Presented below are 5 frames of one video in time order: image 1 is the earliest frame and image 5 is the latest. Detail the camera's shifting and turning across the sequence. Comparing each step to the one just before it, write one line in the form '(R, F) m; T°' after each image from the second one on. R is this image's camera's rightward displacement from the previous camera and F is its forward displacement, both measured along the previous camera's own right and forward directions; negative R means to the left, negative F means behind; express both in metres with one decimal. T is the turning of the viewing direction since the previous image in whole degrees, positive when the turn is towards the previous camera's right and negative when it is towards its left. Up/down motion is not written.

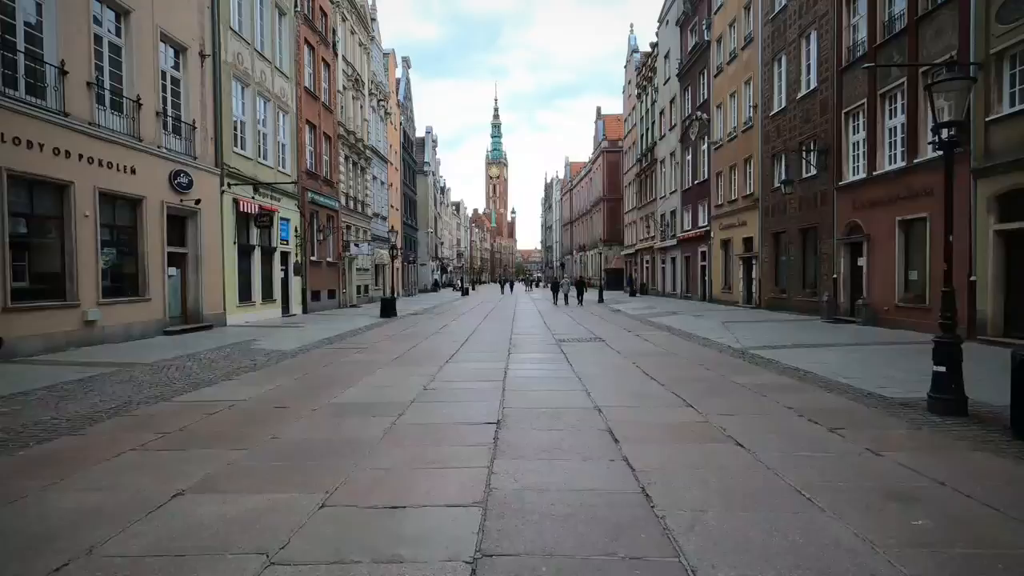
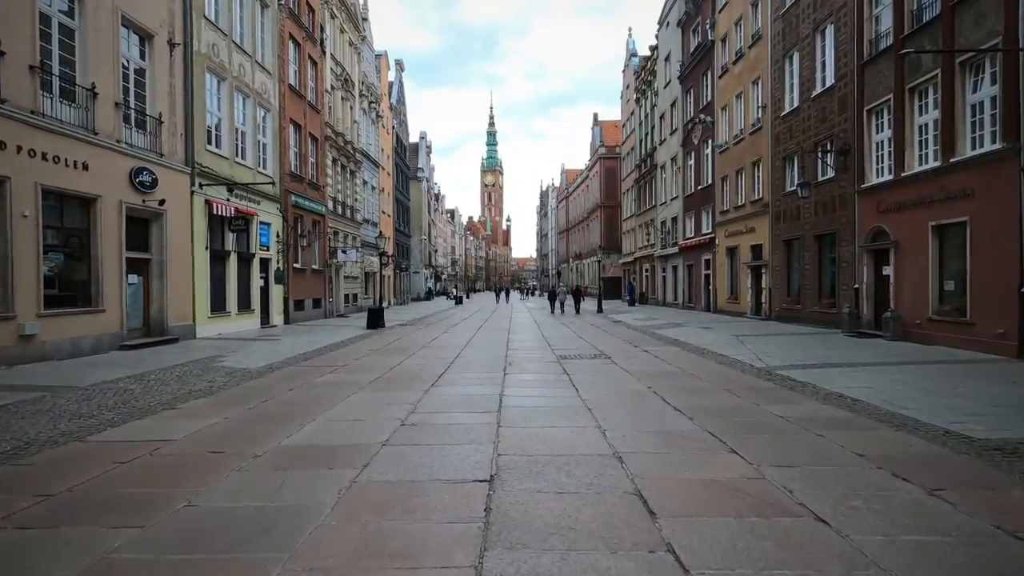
(0.0, +1.6) m; +1°
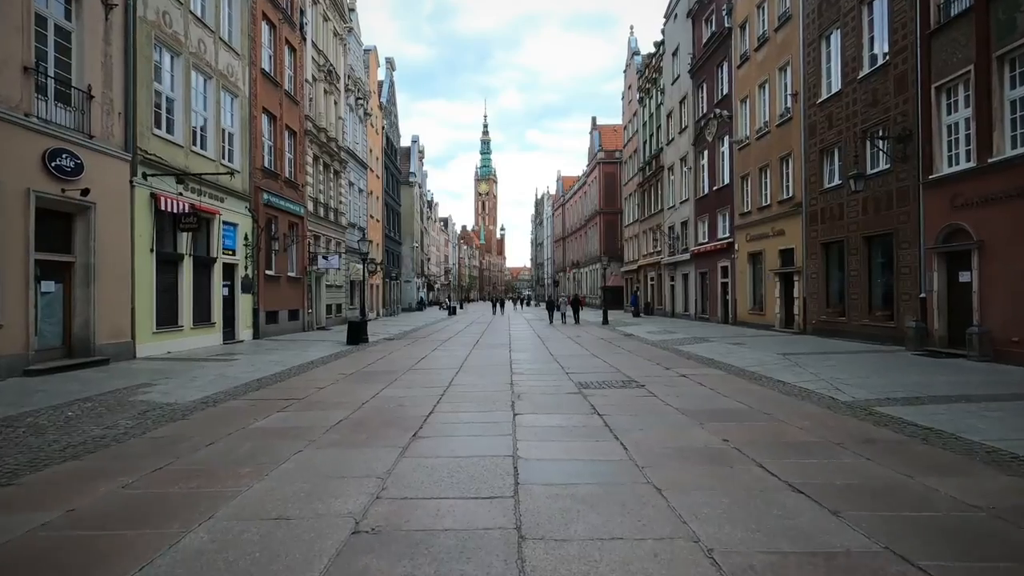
(-0.3, +3.1) m; +1°
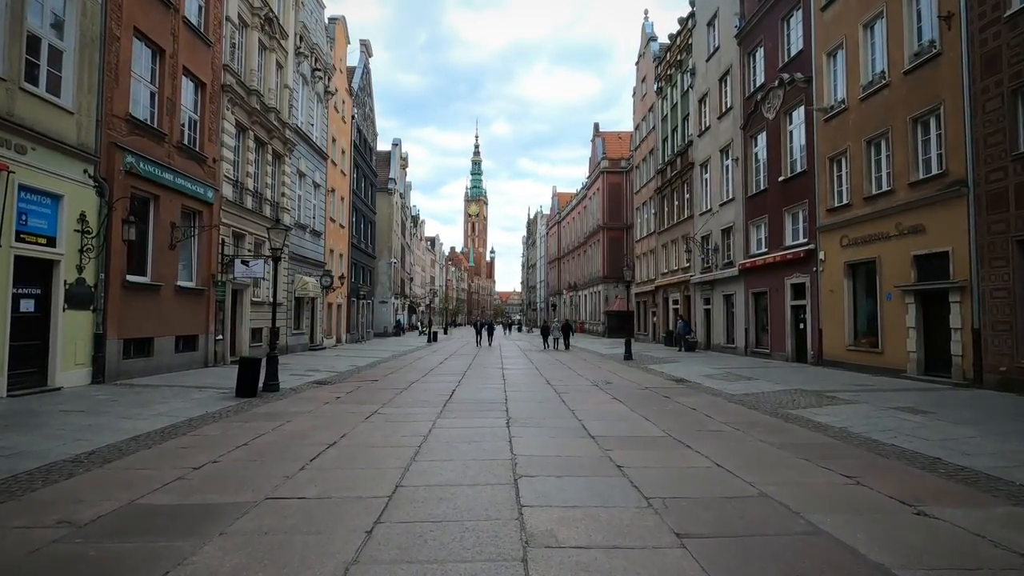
(-0.2, +8.6) m; +1°
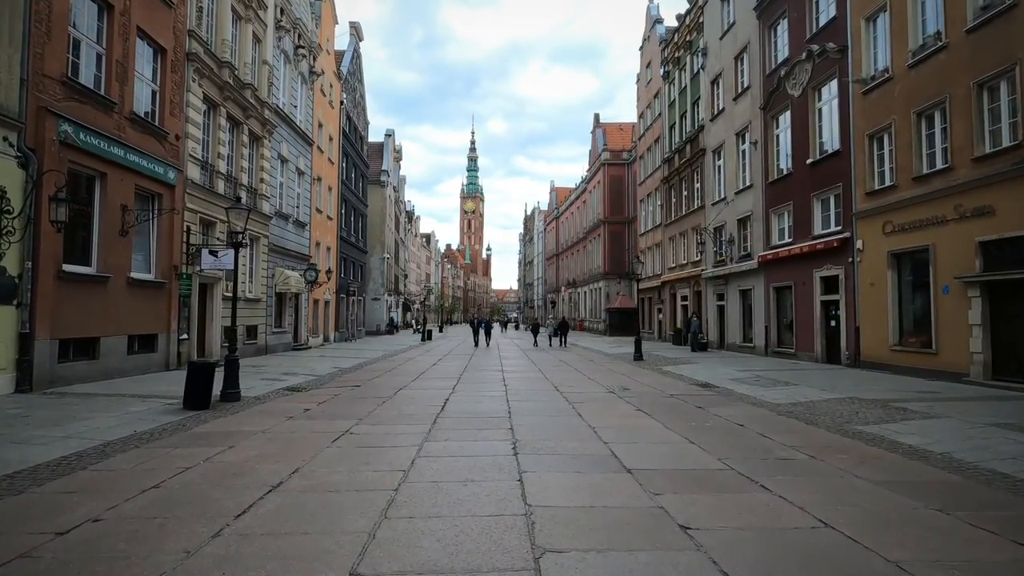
(-0.2, +2.3) m; 0°
